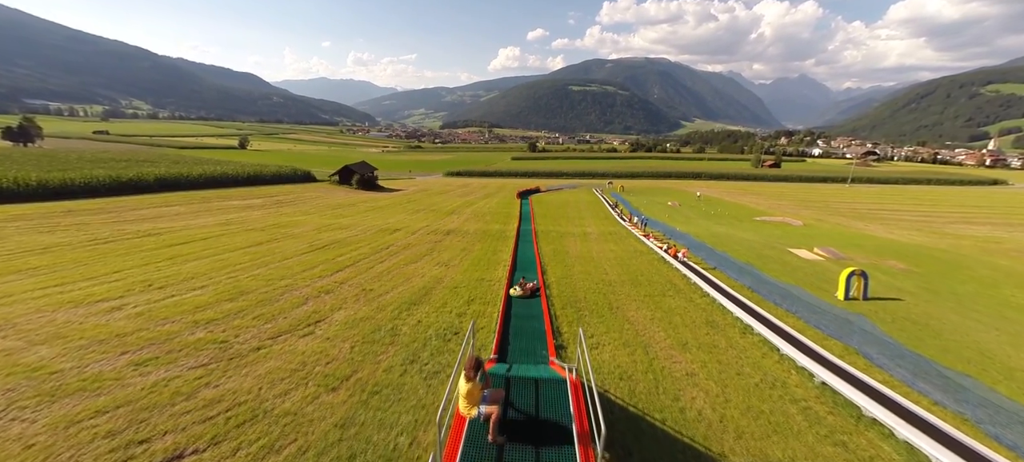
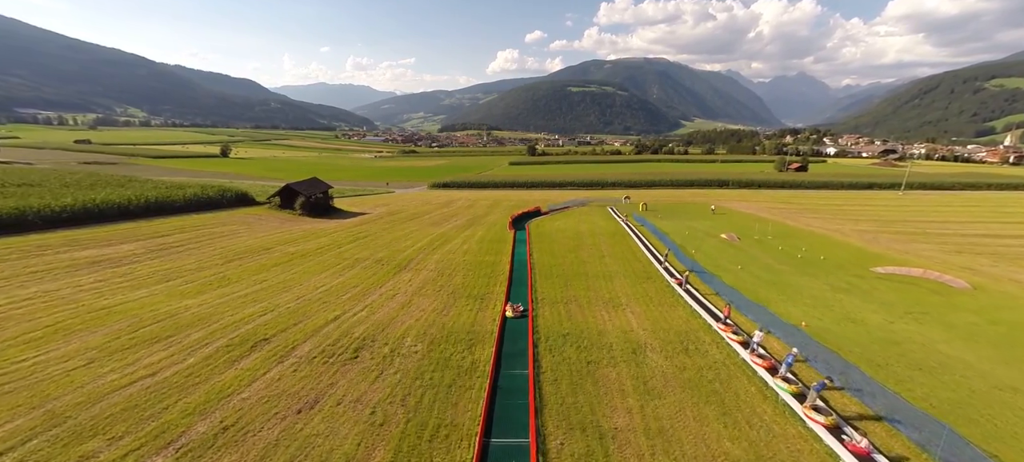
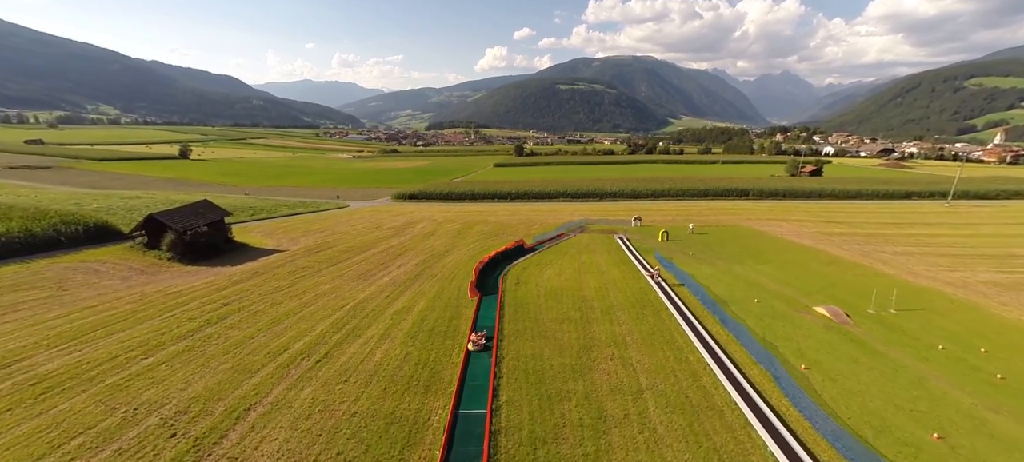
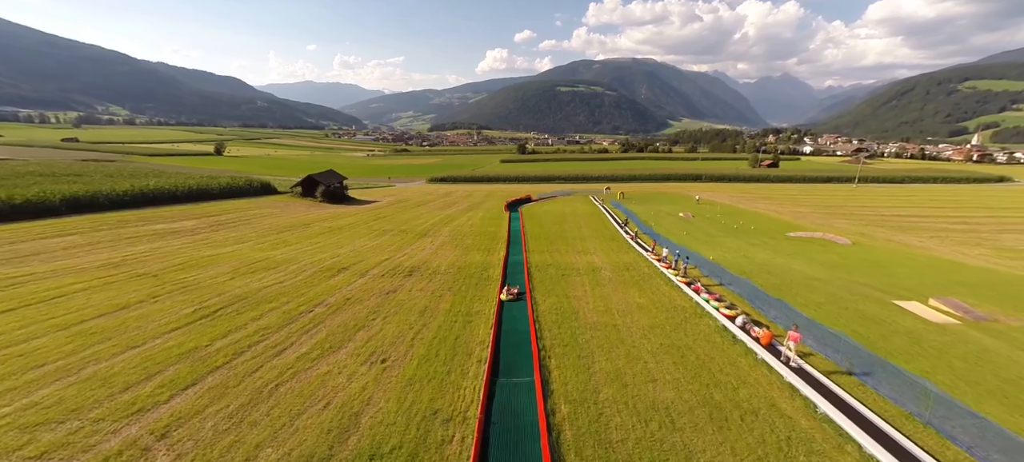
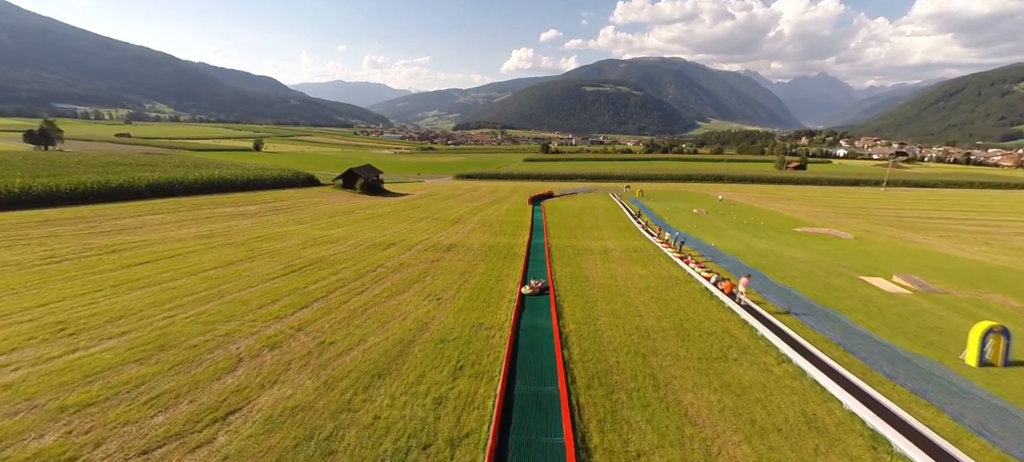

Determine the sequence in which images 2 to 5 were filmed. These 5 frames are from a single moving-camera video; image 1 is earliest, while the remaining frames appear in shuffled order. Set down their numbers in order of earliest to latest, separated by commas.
5, 4, 2, 3
